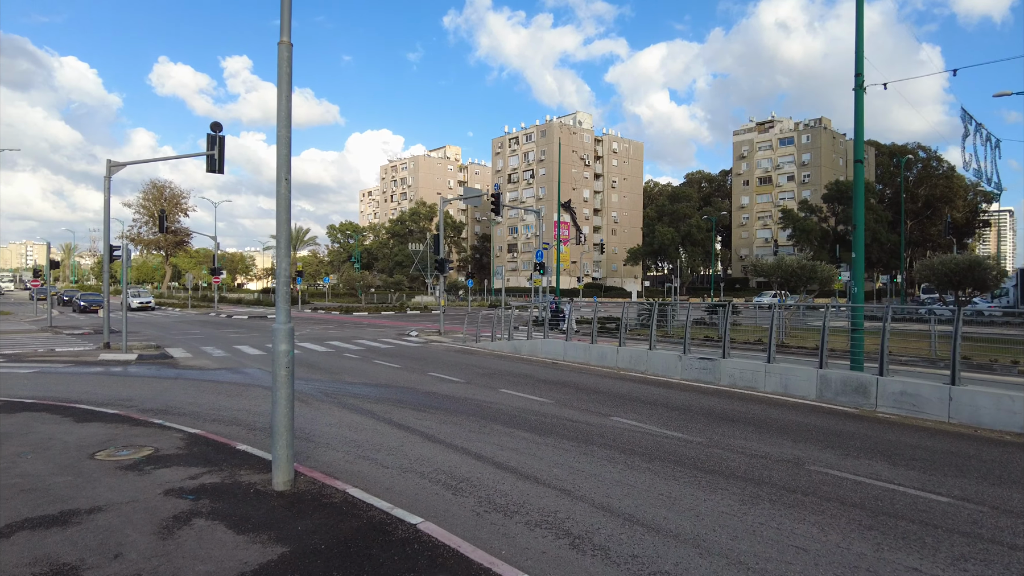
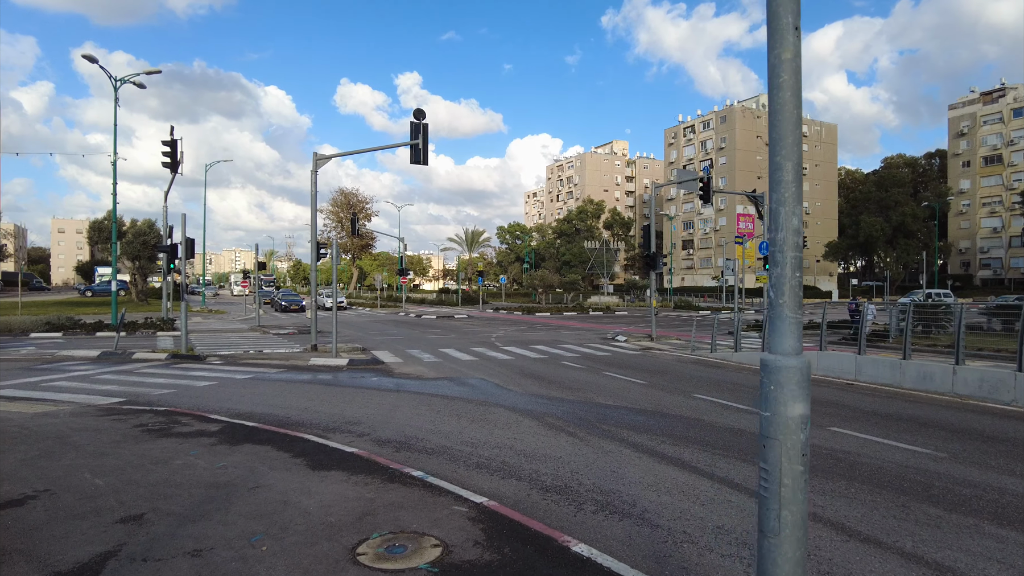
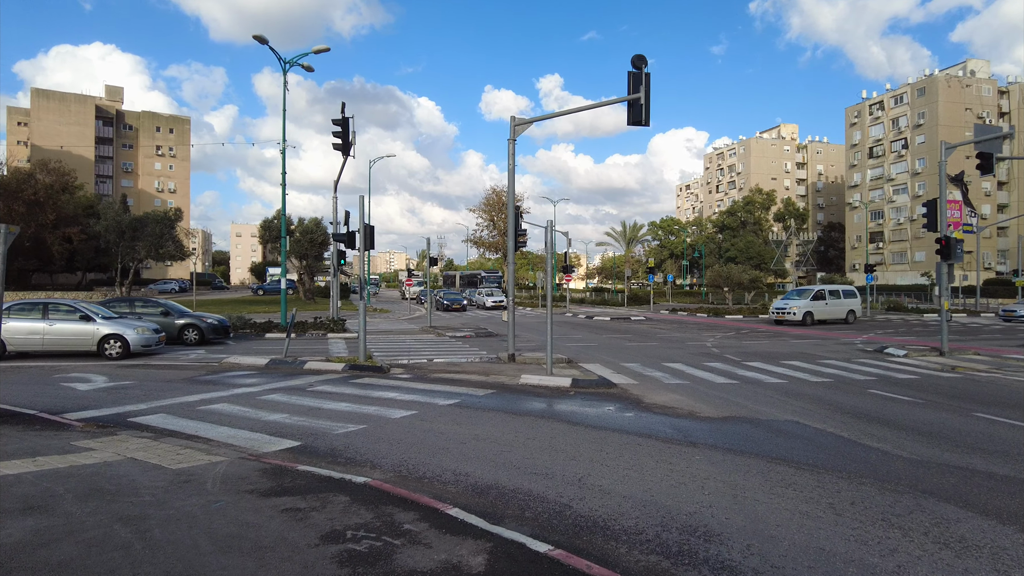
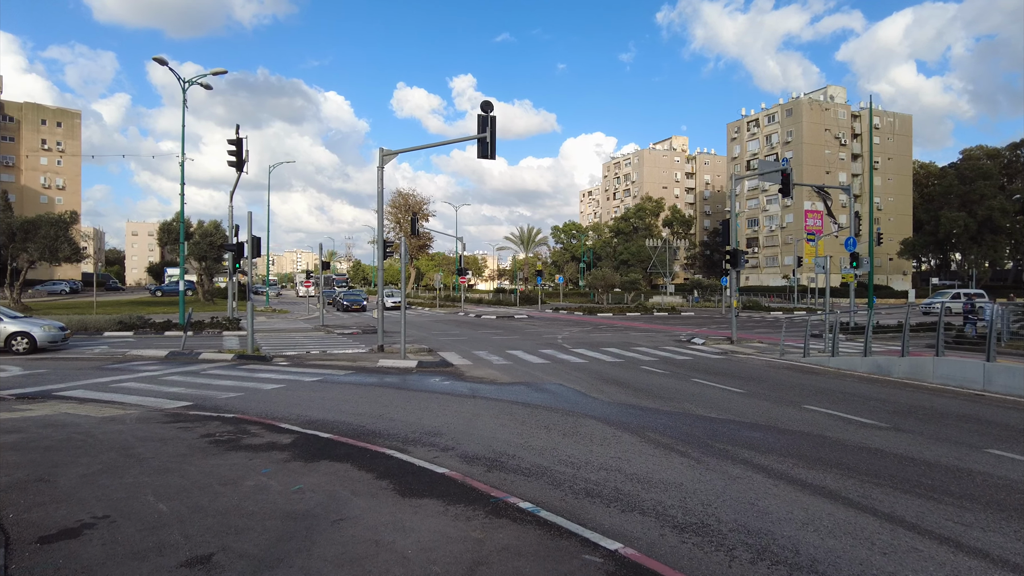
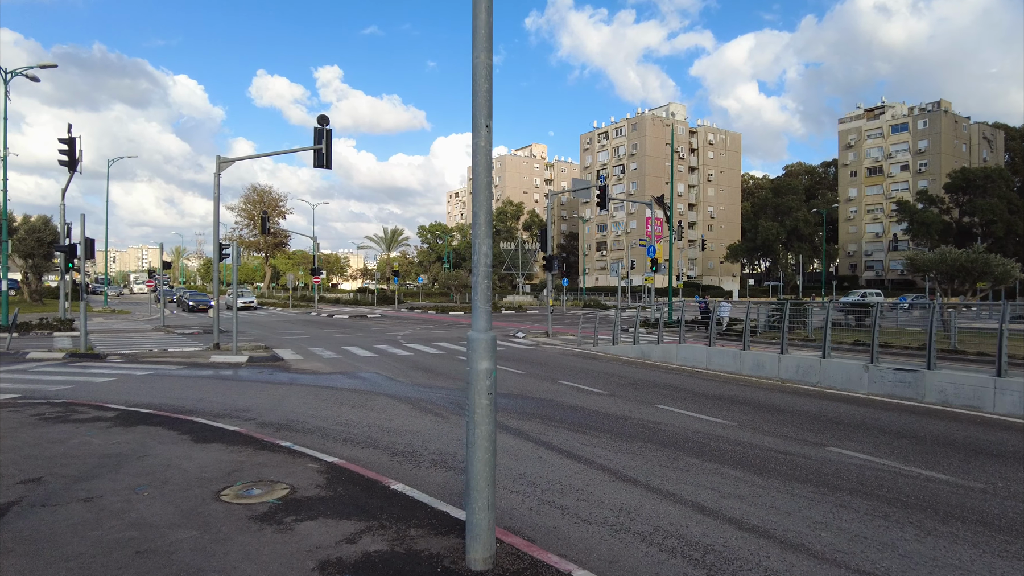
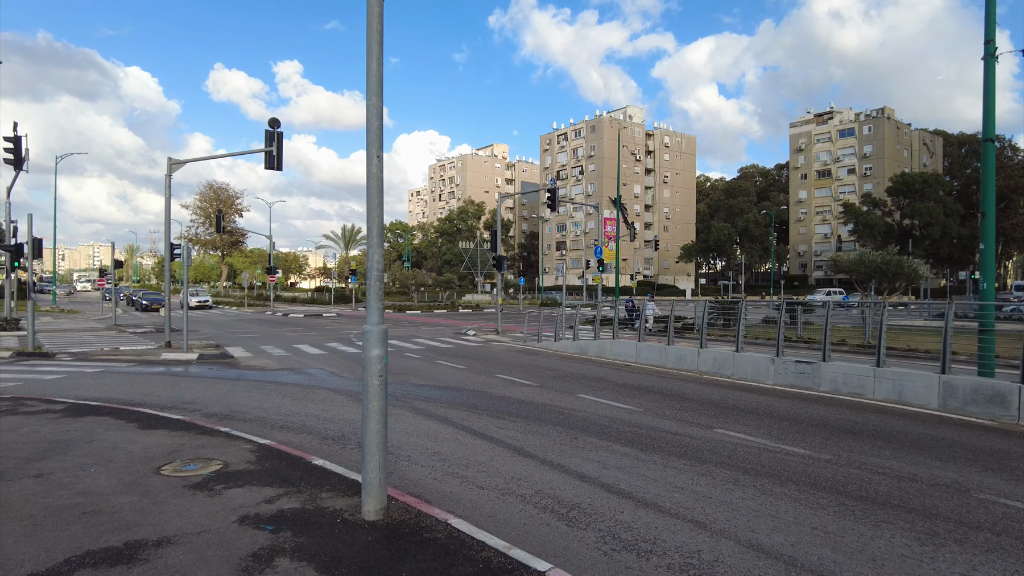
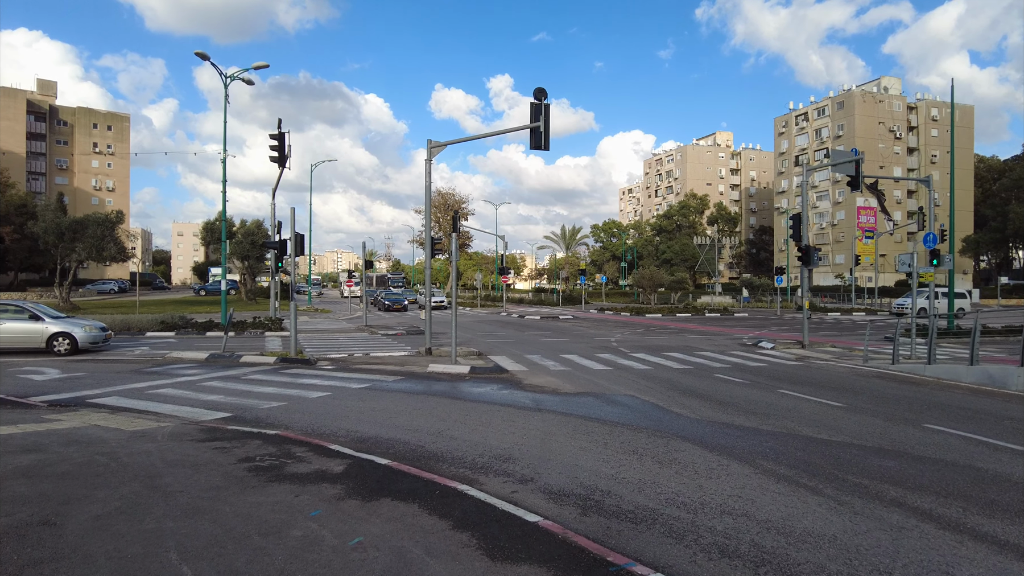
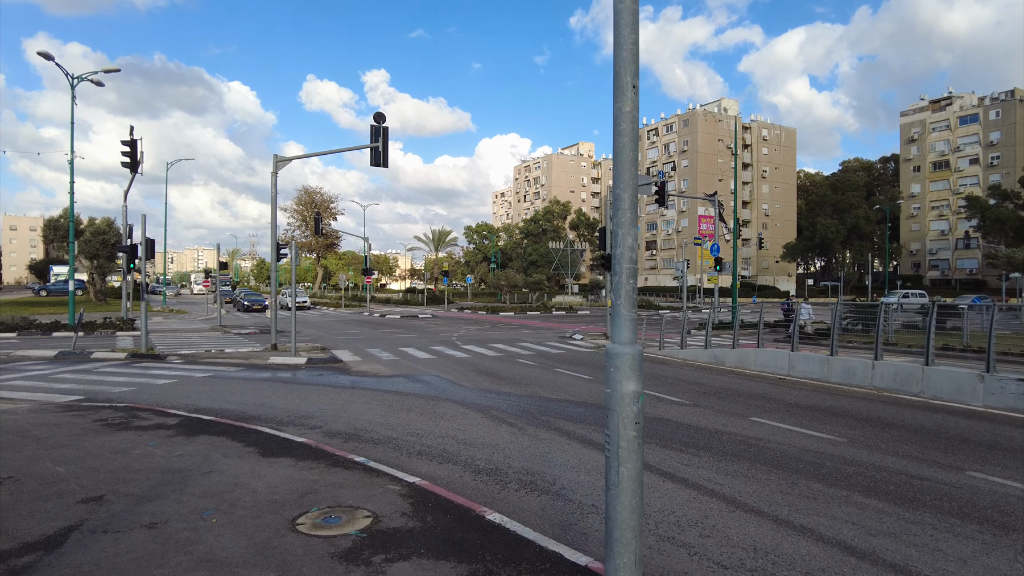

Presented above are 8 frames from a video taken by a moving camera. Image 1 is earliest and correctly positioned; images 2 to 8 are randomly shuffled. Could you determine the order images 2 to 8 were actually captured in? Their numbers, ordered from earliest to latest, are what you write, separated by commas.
6, 5, 8, 2, 4, 7, 3
